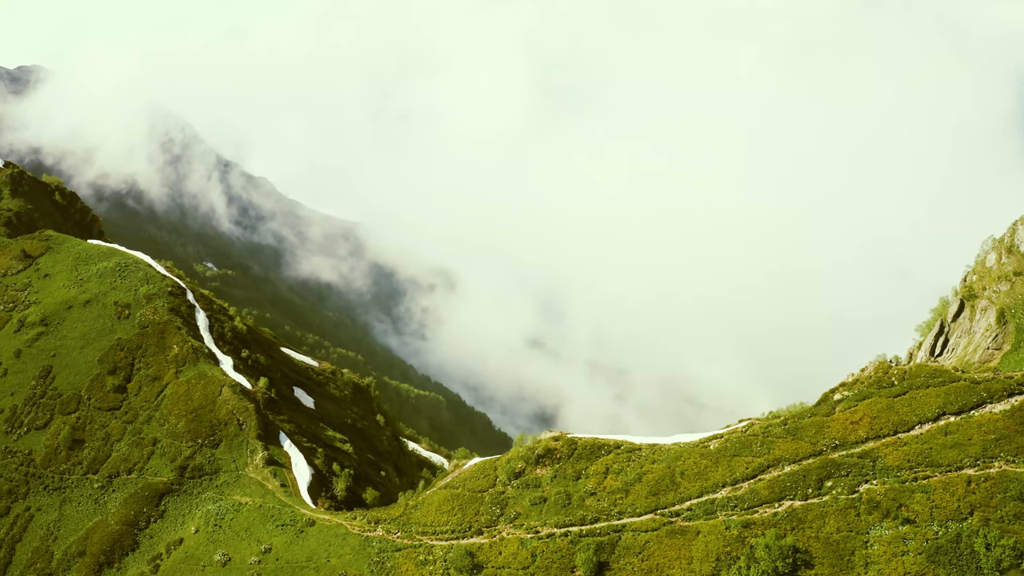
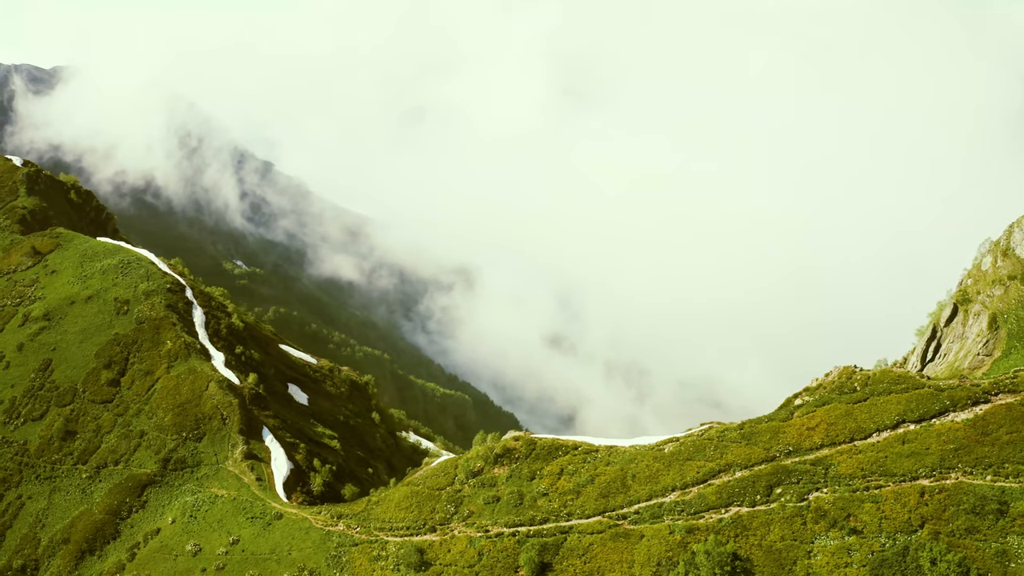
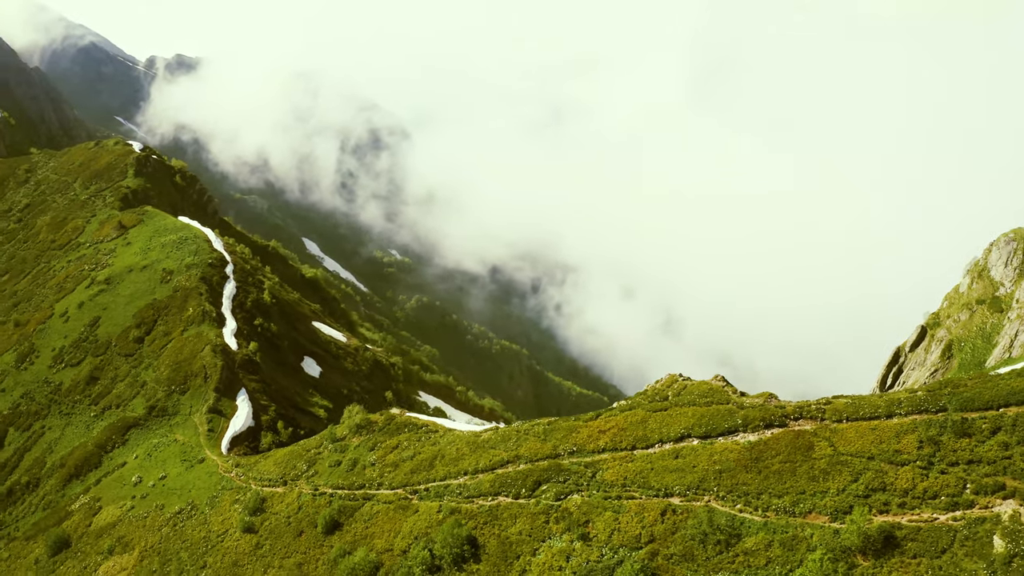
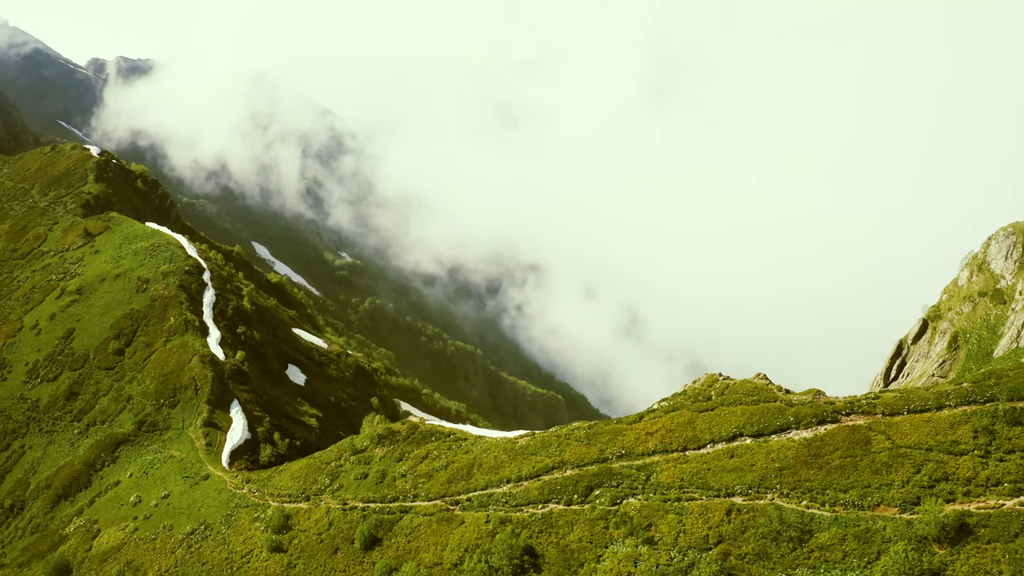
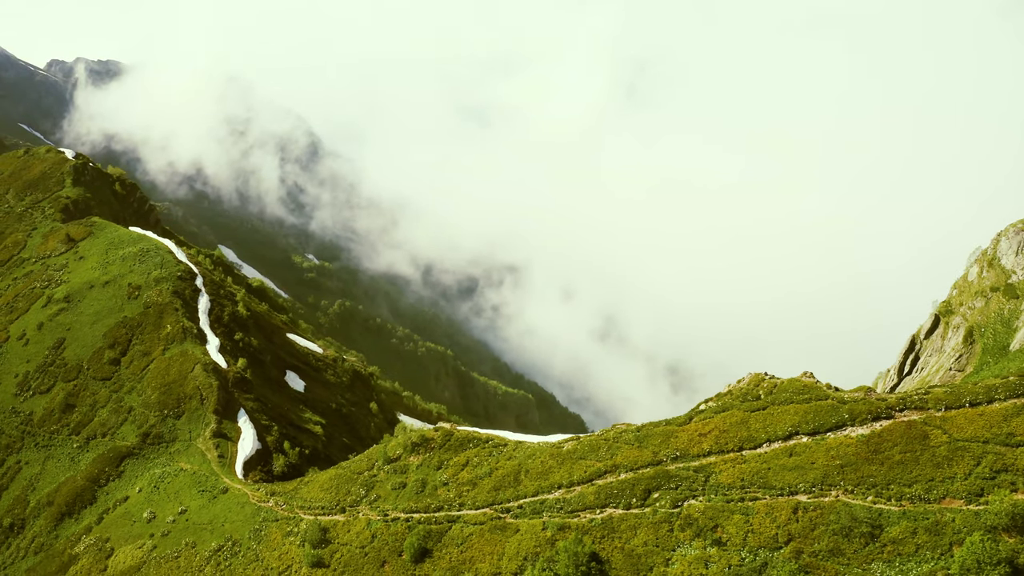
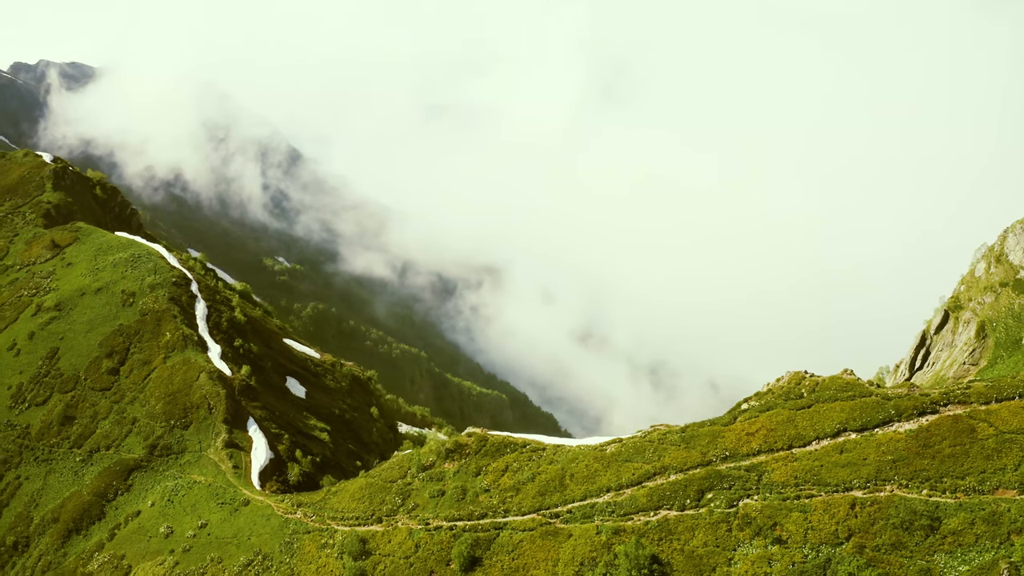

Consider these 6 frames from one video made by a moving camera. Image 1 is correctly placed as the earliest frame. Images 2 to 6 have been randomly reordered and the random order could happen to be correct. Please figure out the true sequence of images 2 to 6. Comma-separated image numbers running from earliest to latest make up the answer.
2, 6, 5, 4, 3
